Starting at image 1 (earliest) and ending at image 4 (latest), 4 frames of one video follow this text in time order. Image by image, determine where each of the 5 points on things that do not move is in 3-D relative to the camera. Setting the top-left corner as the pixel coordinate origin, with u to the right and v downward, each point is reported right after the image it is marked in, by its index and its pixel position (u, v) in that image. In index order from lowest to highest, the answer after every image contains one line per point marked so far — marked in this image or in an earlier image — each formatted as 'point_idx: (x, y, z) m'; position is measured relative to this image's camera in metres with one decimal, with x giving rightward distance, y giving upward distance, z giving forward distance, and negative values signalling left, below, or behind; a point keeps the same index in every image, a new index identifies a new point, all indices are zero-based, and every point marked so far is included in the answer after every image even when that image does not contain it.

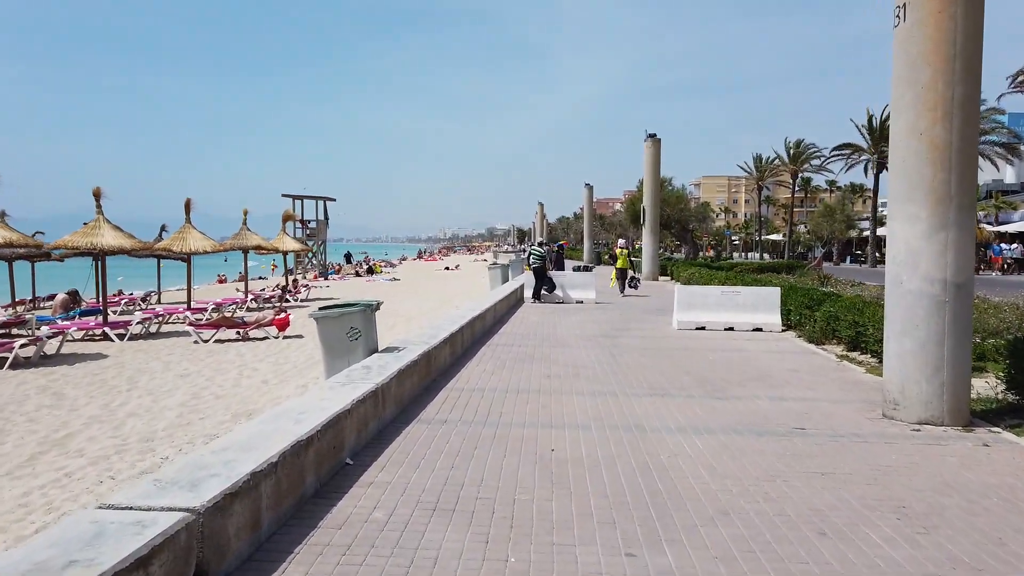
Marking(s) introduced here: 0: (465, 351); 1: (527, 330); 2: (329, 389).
0: (-0.7, -0.9, +10.8) m
1: (+0.3, -0.8, +13.8) m
2: (-1.5, -0.8, +6.1) m
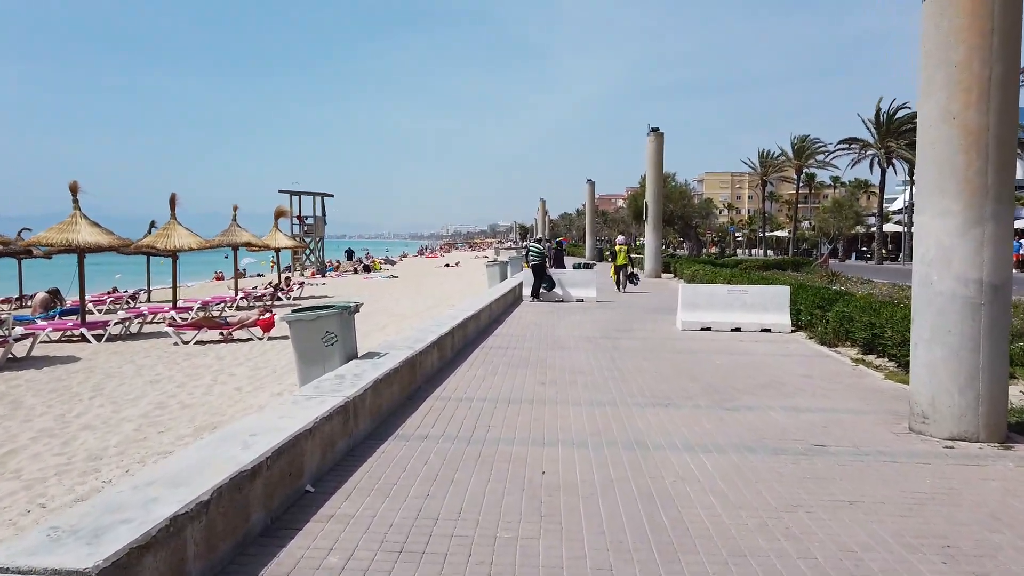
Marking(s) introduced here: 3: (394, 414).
0: (-0.8, -0.9, +10.2) m
1: (+0.2, -0.8, +13.2) m
2: (-1.6, -0.8, +5.4) m
3: (-1.1, -1.1, +6.8) m
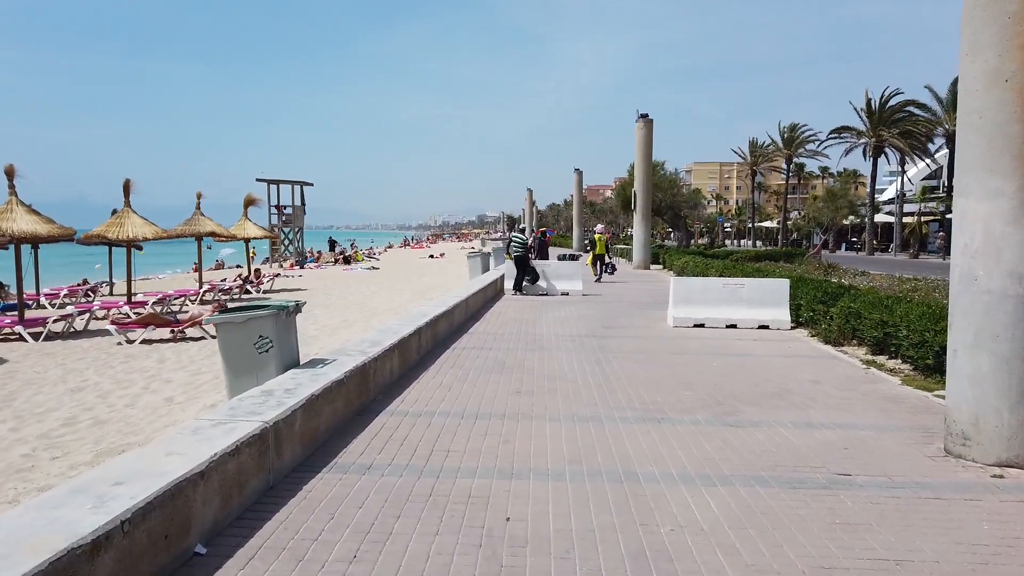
0: (-1.1, -0.8, +9.1) m
1: (-0.2, -0.7, +12.1) m
2: (-1.8, -0.8, +4.3) m
3: (-1.3, -1.1, +5.7) m
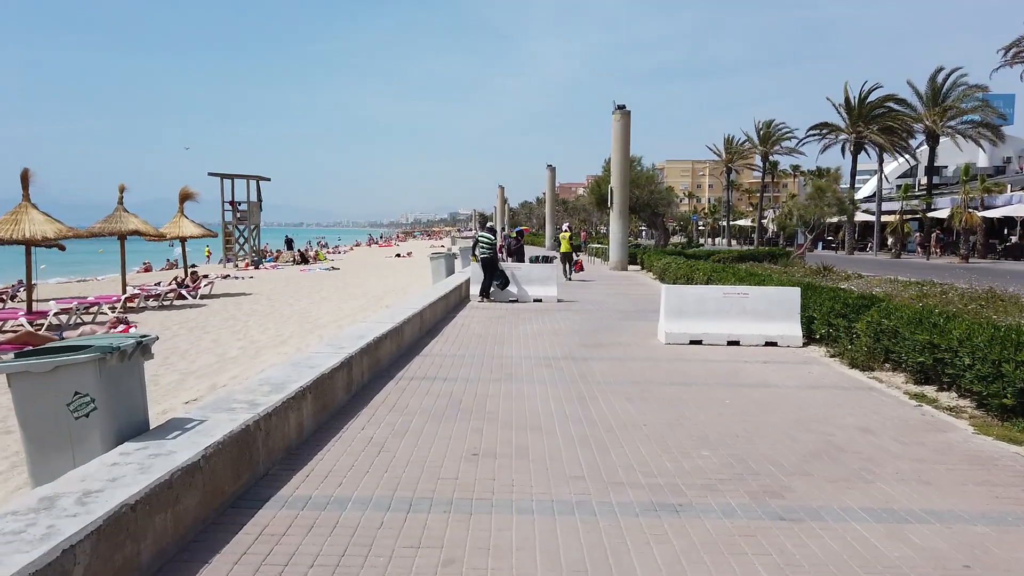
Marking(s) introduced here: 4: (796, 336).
0: (-1.5, -1.0, +7.0) m
1: (-0.7, -0.8, +10.0) m
2: (-2.0, -1.0, +2.2) m
3: (-1.6, -1.3, +3.6) m
4: (+4.1, -0.7, +10.7) m
